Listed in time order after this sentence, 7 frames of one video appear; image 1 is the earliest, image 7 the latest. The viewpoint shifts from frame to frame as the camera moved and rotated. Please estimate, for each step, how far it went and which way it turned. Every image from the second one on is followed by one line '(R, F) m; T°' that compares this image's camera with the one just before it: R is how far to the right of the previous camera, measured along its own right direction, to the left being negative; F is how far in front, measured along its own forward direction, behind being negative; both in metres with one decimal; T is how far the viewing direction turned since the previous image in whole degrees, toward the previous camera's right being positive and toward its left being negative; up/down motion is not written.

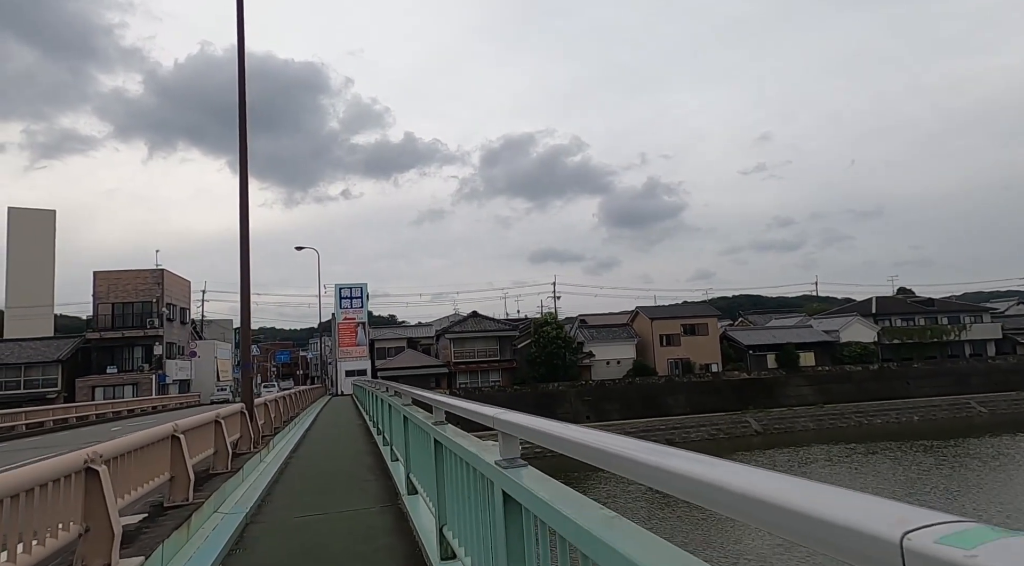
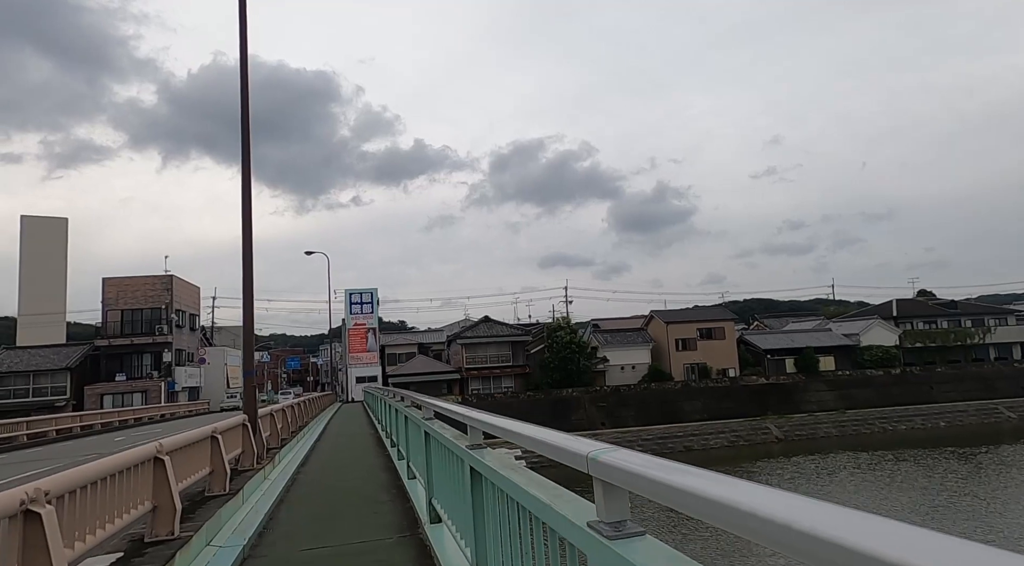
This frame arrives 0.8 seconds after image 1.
(-0.2, +0.6) m; -1°
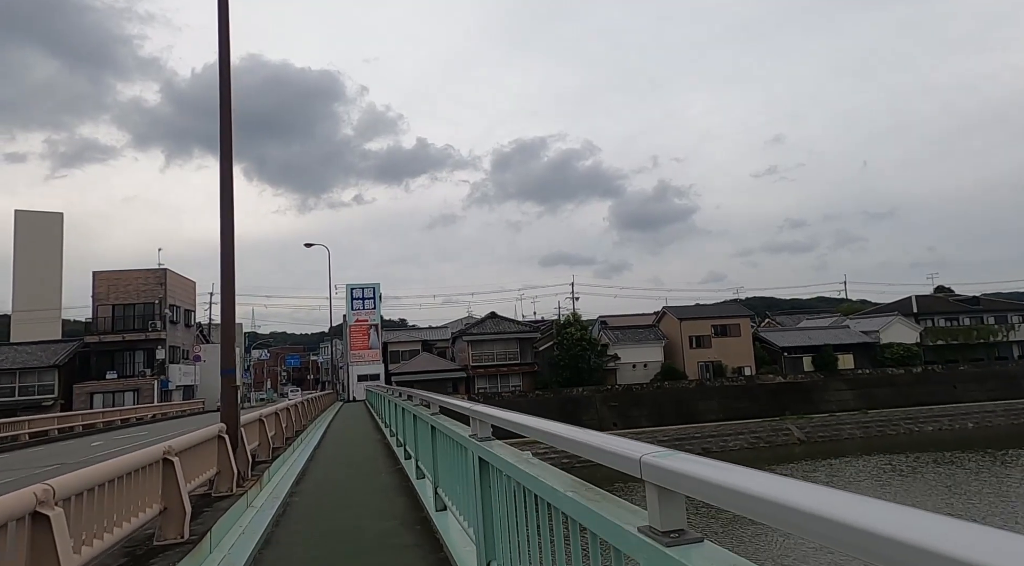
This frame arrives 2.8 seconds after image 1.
(-0.4, +1.4) m; 0°
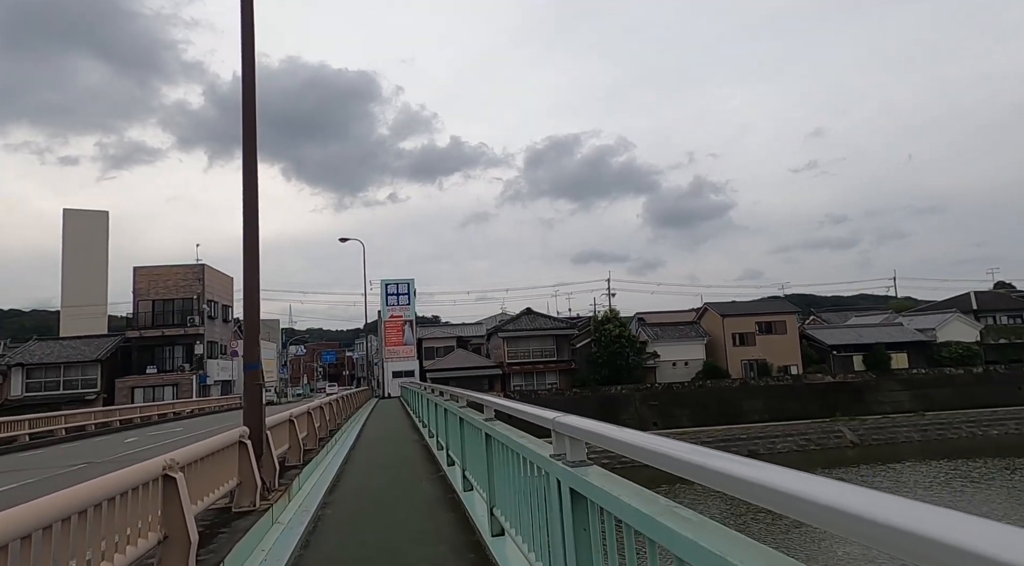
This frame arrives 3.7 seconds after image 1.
(-0.2, +0.7) m; -3°
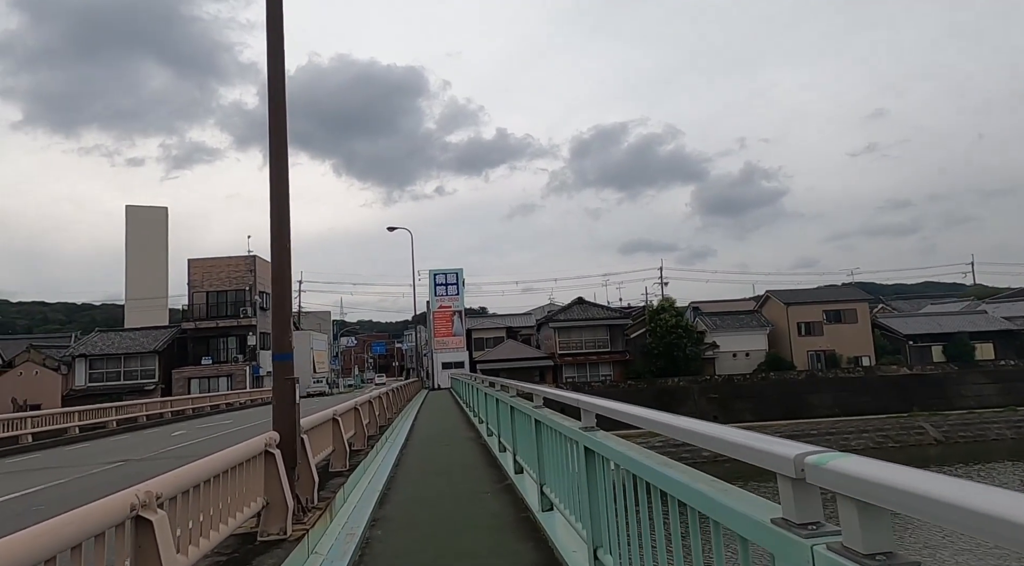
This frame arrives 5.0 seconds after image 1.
(-0.2, +1.0) m; -4°
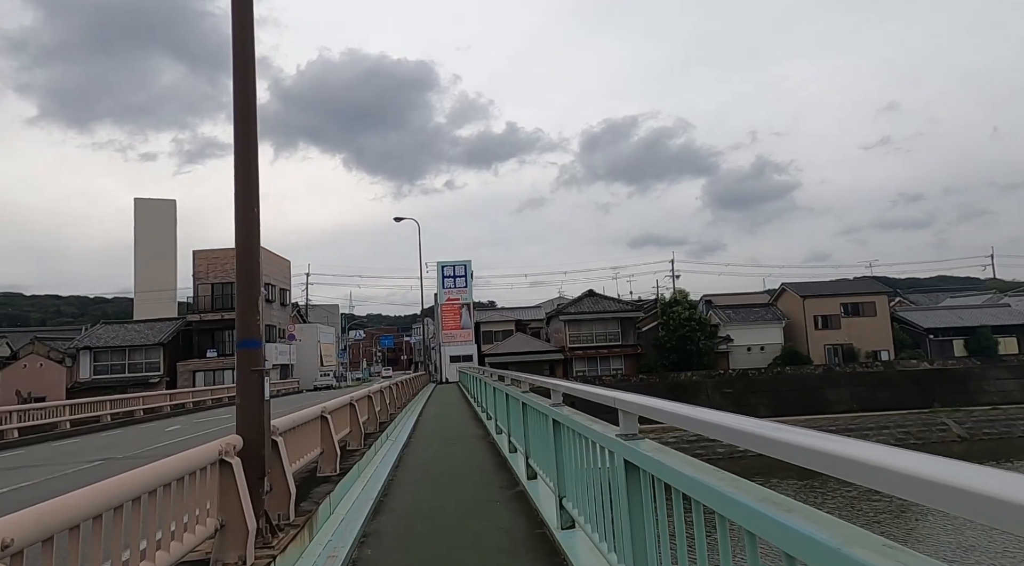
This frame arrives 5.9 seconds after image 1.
(0.0, +0.7) m; -1°
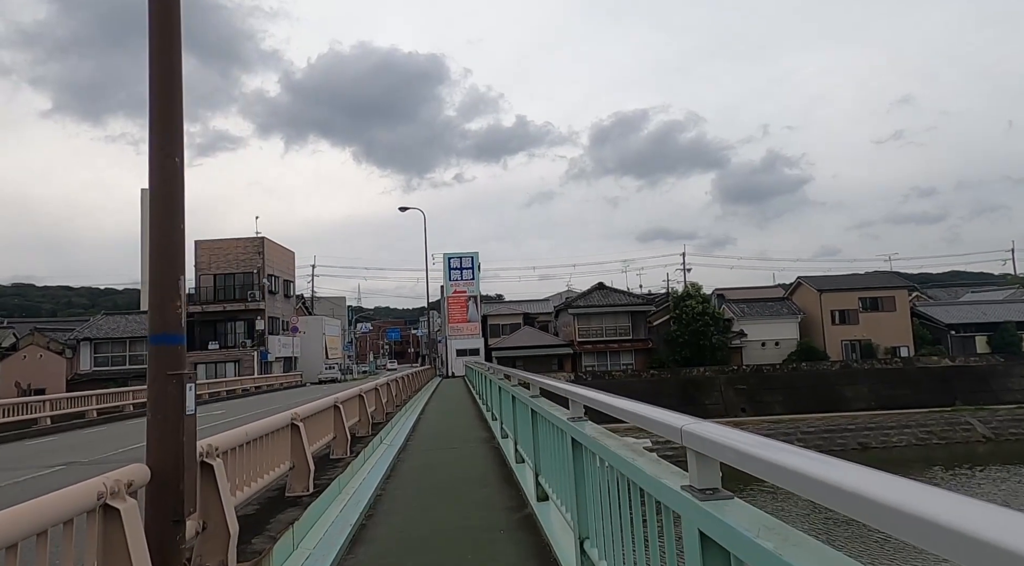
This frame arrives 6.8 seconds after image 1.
(0.0, +0.8) m; -1°
